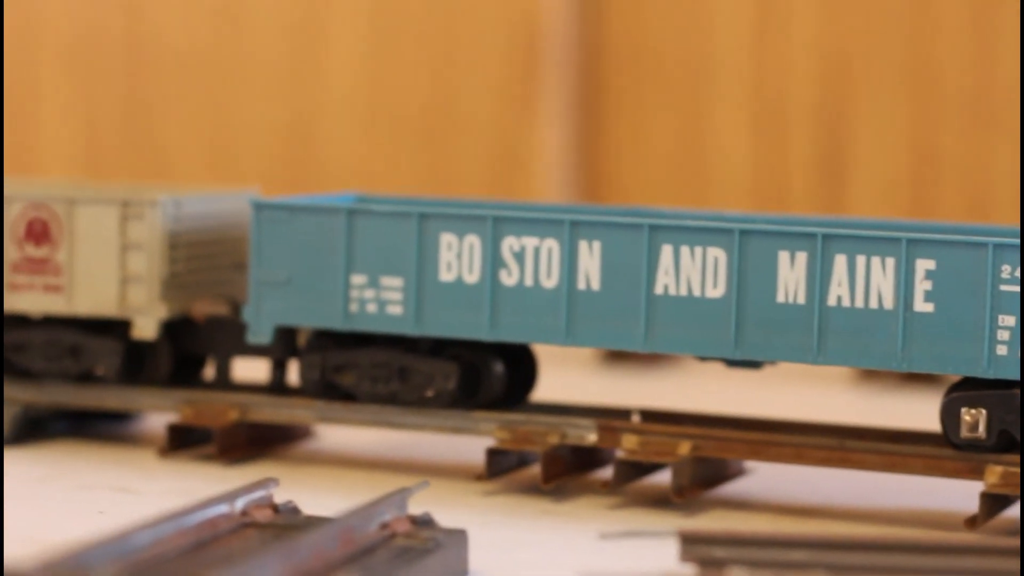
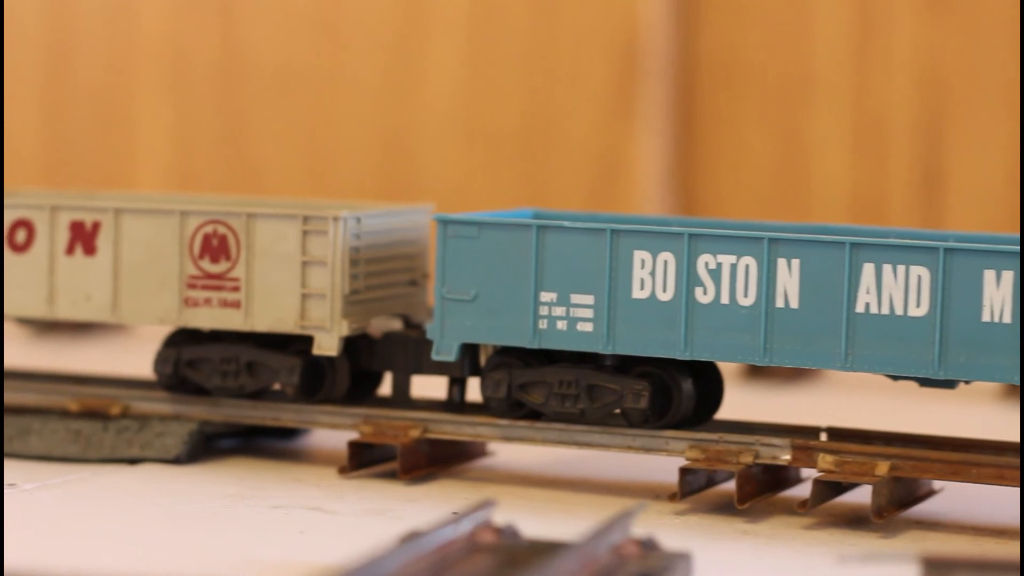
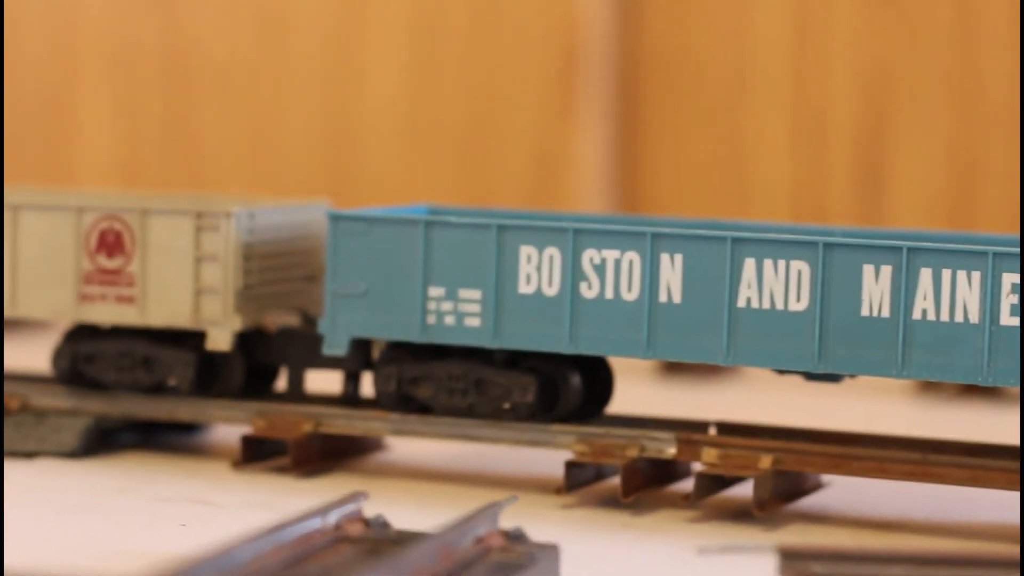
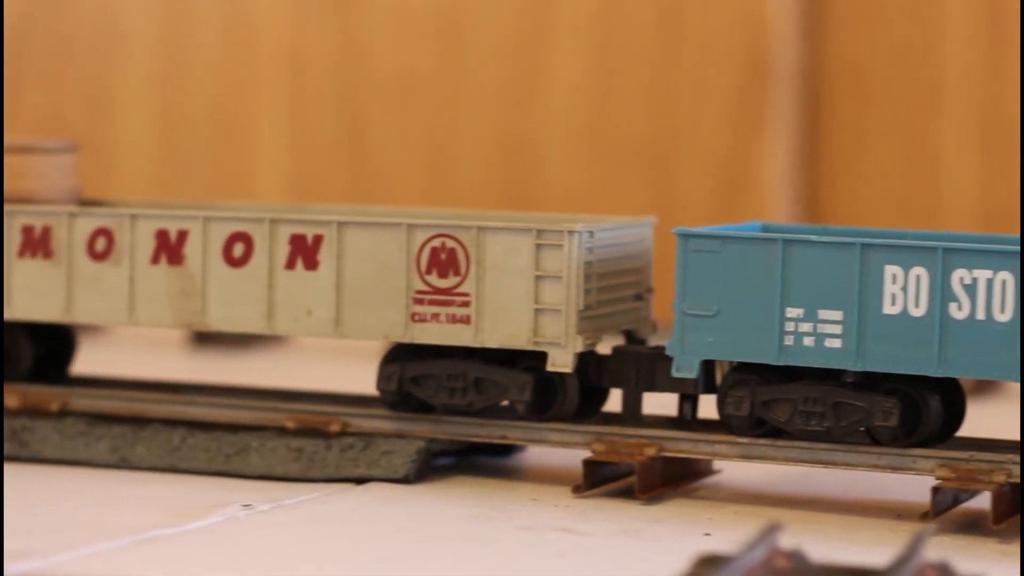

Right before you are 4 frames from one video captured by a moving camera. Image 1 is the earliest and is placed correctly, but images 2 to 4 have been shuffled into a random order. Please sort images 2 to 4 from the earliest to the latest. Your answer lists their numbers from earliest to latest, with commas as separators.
3, 2, 4
